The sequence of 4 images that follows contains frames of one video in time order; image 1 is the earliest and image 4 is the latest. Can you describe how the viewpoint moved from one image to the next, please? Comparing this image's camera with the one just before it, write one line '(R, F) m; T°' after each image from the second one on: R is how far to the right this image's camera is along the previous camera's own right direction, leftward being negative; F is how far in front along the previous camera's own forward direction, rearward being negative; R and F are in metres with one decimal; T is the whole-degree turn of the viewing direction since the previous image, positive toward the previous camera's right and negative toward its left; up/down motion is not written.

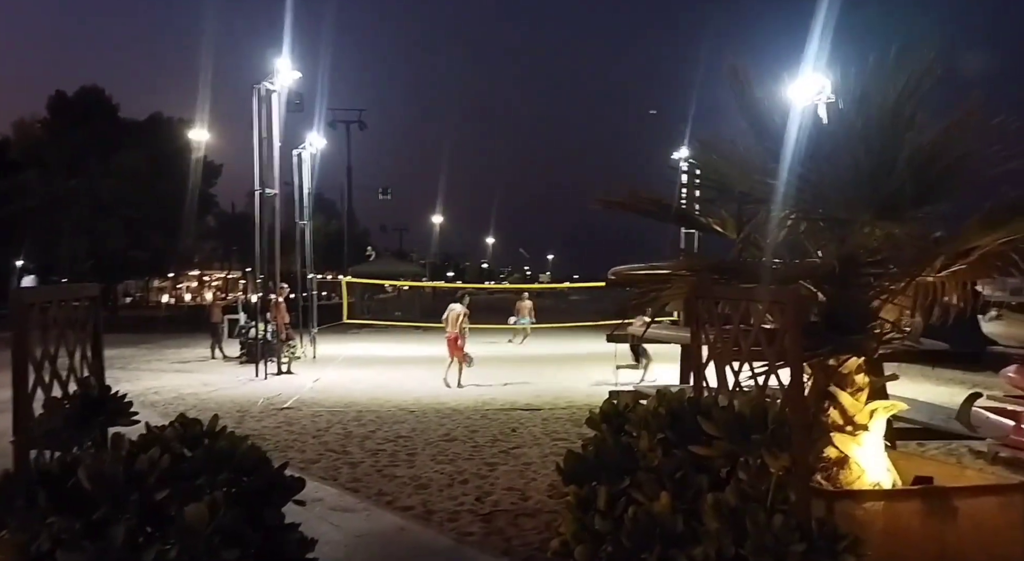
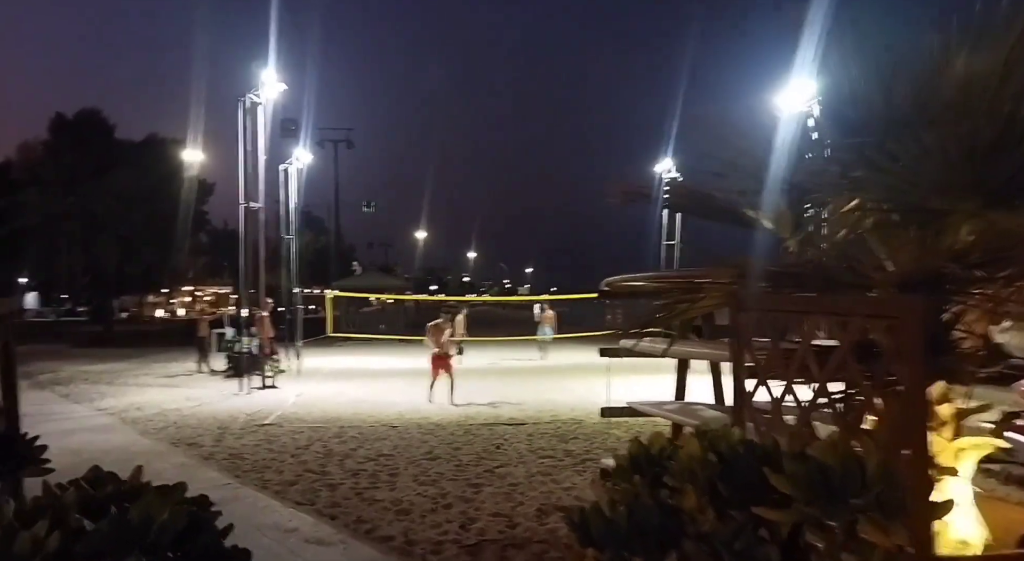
(0.0, +0.3) m; +1°
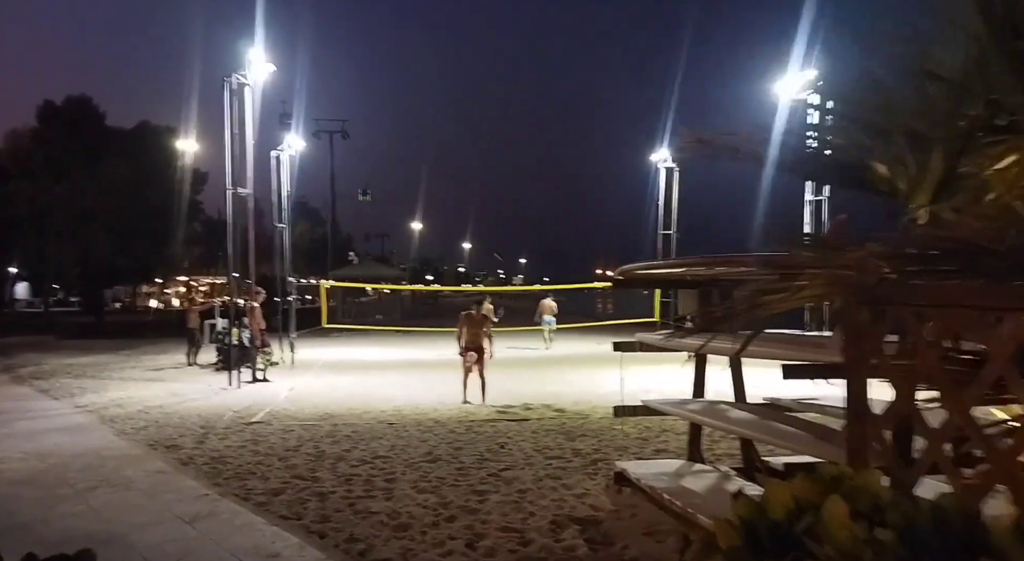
(-0.1, +0.6) m; 0°
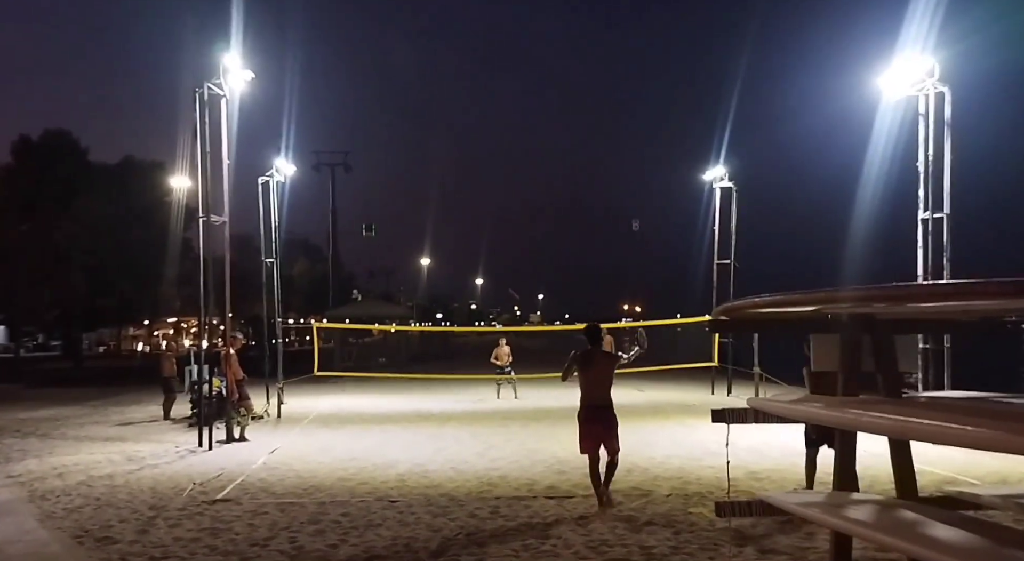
(-0.3, +1.8) m; 0°
